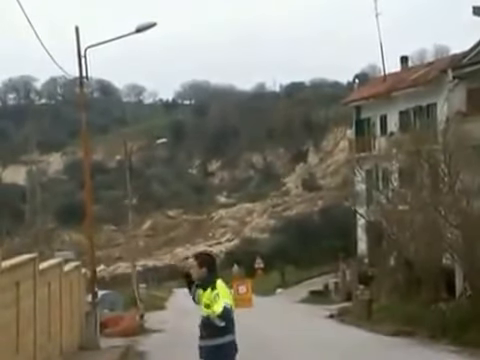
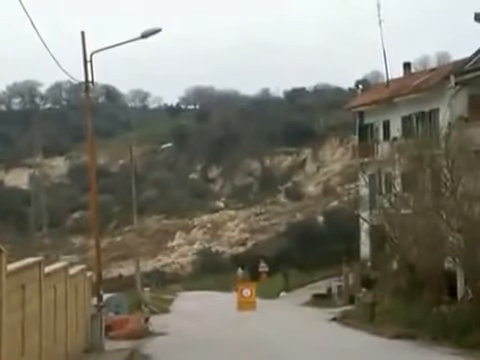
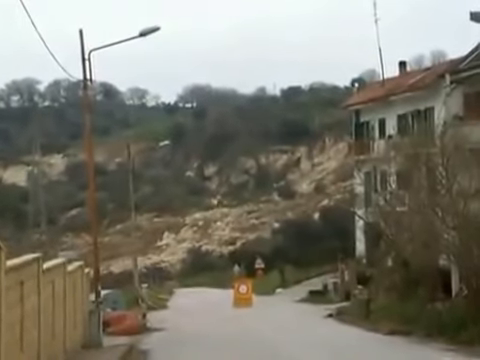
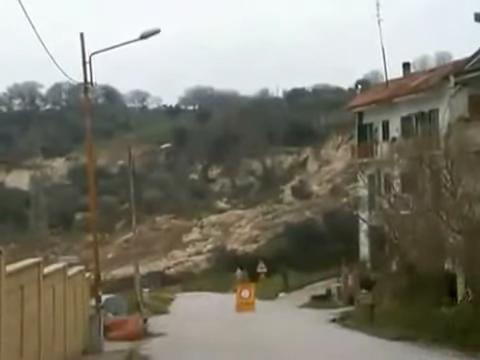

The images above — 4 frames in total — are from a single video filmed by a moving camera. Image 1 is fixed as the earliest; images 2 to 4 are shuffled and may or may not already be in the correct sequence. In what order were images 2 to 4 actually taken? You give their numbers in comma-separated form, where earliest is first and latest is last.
4, 2, 3
